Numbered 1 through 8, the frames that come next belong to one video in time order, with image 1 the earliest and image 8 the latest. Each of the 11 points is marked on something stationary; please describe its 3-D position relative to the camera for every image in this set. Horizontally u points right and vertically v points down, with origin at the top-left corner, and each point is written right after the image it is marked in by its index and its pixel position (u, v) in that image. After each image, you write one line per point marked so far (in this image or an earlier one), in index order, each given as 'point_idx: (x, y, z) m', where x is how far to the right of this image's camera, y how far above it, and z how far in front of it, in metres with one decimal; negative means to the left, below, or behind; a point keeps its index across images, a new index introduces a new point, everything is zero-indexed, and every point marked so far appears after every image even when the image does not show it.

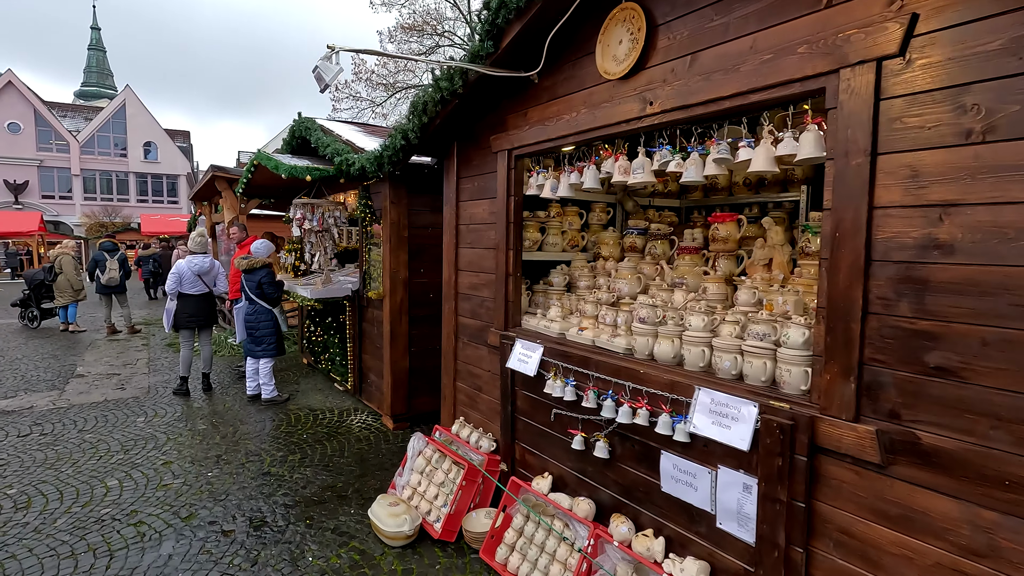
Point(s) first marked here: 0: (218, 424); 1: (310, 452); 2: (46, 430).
0: (-2.7, -1.2, +4.9) m
1: (-1.6, -1.3, +4.2) m
2: (-4.1, -1.3, +4.7) m
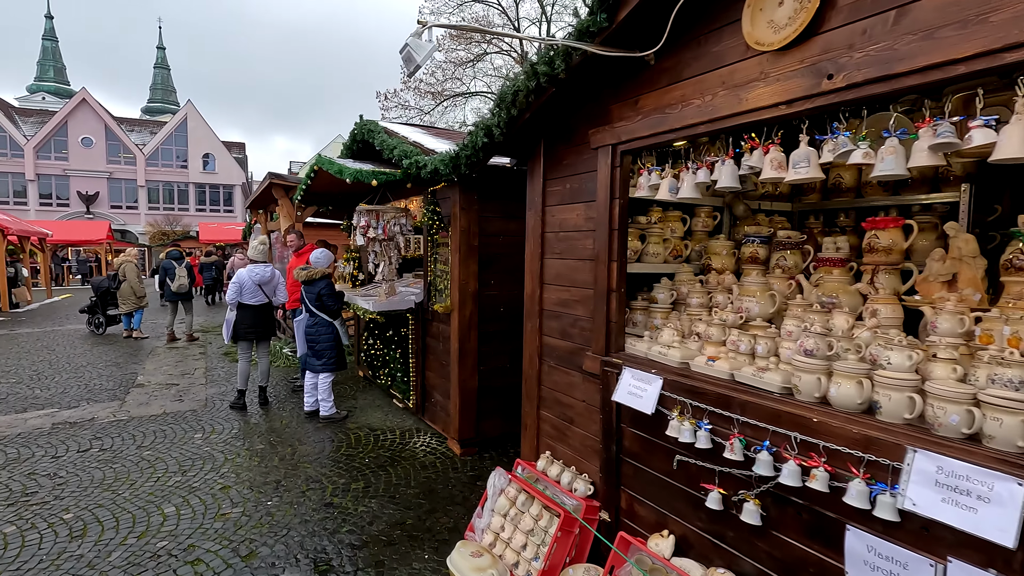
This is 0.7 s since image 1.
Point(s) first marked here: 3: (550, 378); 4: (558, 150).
0: (-2.0, -1.3, +4.6) m
1: (-1.0, -1.4, +3.8) m
2: (-3.5, -1.3, +4.6) m
3: (+0.2, -0.5, +3.1) m
4: (+0.3, +0.8, +2.9) m
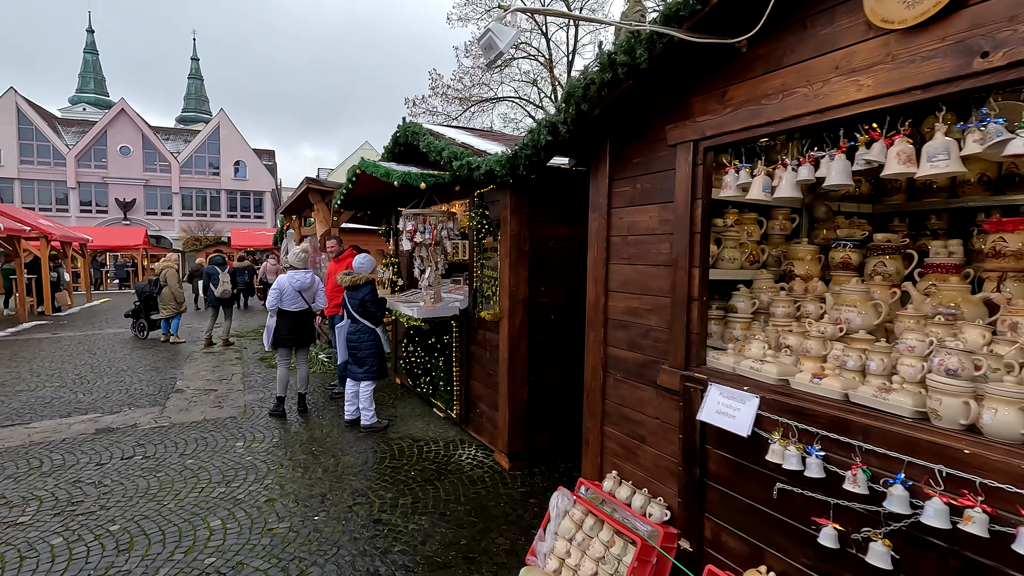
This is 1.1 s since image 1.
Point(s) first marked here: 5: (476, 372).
0: (-1.6, -1.4, +4.5) m
1: (-0.6, -1.4, +3.7) m
2: (-3.1, -1.4, +4.5) m
3: (+0.6, -0.6, +2.9) m
4: (+0.6, +0.7, +2.8) m
5: (-0.3, -0.7, +4.5) m
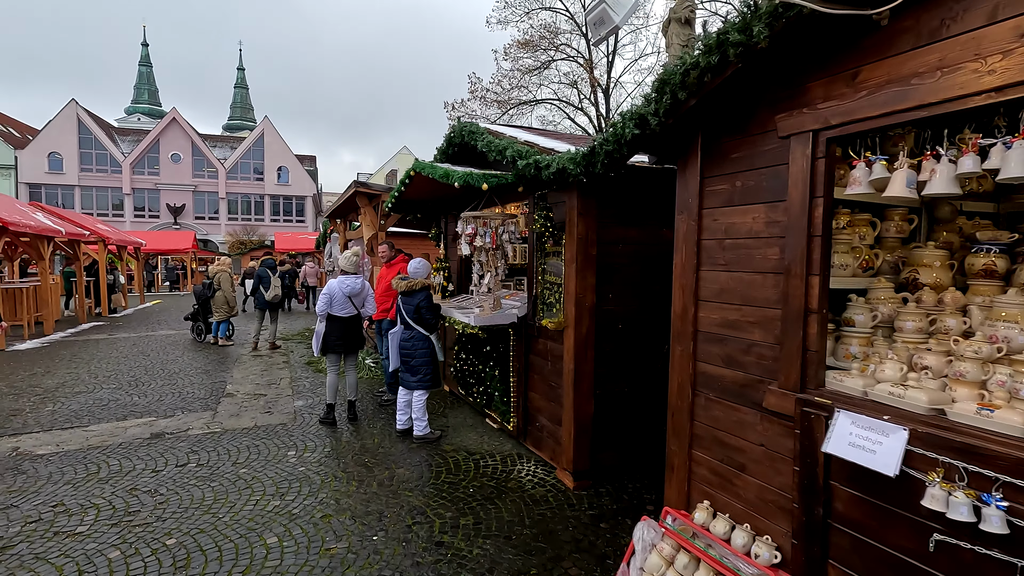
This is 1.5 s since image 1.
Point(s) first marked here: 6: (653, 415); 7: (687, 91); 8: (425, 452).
0: (-1.1, -1.4, +4.3) m
1: (-0.2, -1.5, +3.4) m
2: (-2.6, -1.4, +4.5) m
3: (+0.9, -0.6, +2.6) m
4: (+1.0, +0.7, +2.5) m
5: (+0.2, -0.8, +4.3) m
6: (+1.1, -1.0, +4.0) m
7: (+0.7, +0.8, +2.3) m
8: (-0.7, -1.4, +4.6) m
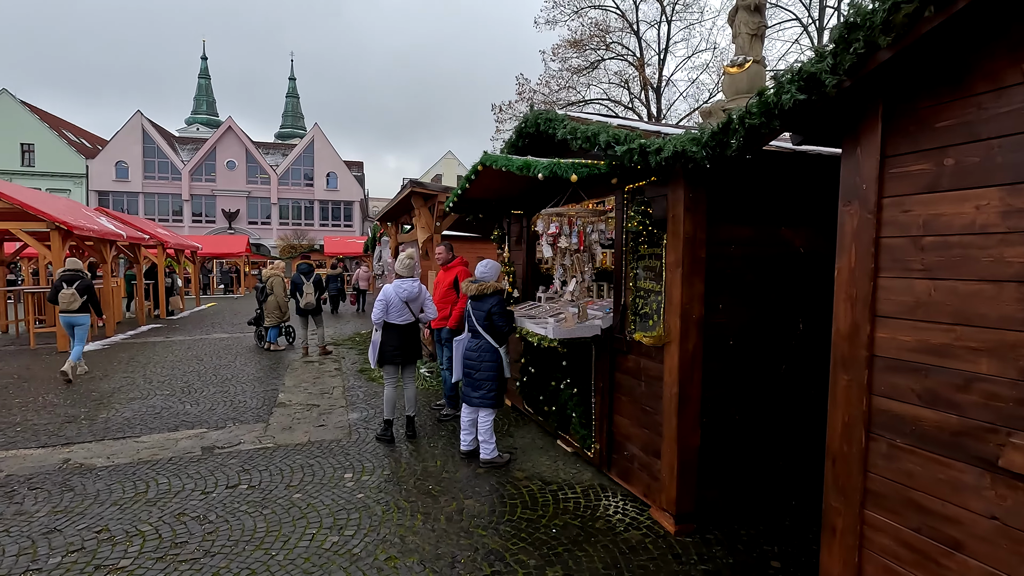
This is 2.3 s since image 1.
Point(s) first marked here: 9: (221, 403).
0: (-0.5, -1.5, +3.9) m
1: (+0.3, -1.5, +2.9) m
2: (-2.0, -1.5, +4.1) m
3: (+1.4, -0.6, +2.0) m
4: (+1.4, +0.6, +1.9) m
5: (+0.8, -0.8, +3.7) m
6: (+1.6, -1.0, +3.4) m
7: (+1.2, +0.8, +1.7) m
8: (-0.1, -1.5, +4.1) m
9: (-3.4, -1.4, +6.3) m
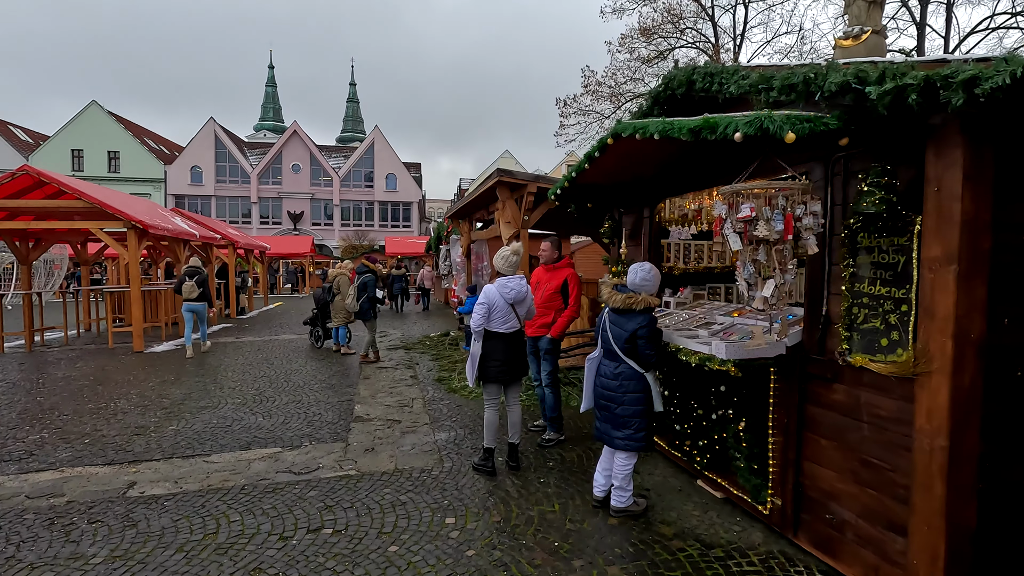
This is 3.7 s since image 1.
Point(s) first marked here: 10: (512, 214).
0: (+0.3, -1.5, +3.0) m
1: (+1.1, -1.5, +2.0) m
2: (-1.1, -1.5, +3.4) m
3: (+2.1, -0.7, +0.9) m
4: (+2.1, +0.6, +0.8) m
5: (+1.6, -0.8, +2.7) m
6: (+2.4, -1.0, +2.4) m
7: (+1.8, +0.8, +0.7) m
8: (+0.7, -1.5, +3.2) m
9: (-2.3, -1.4, +5.7) m
10: (0.0, +0.9, +6.7) m
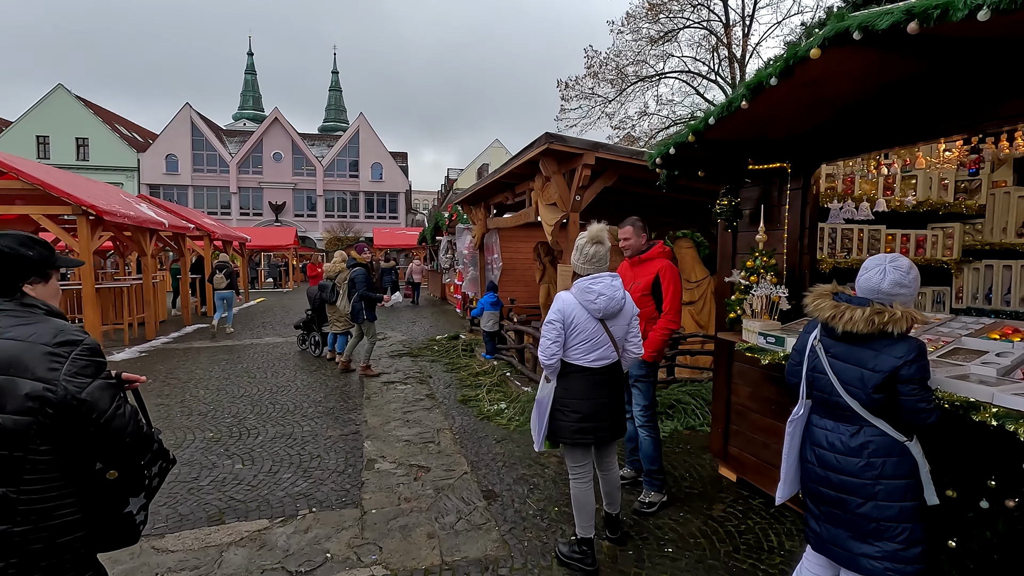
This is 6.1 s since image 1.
0: (+0.9, -1.5, +1.6) m
1: (+1.7, -1.6, +0.6) m
2: (-0.5, -1.5, +2.0) m
3: (+2.7, -0.7, -0.4) m
4: (+2.7, +0.5, -0.5) m
5: (+2.2, -0.9, +1.4) m
6: (+3.0, -1.1, +1.0) m
7: (+2.5, +0.7, -0.7) m
8: (+1.3, -1.5, +1.8) m
9: (-1.8, -1.4, +4.3) m
10: (+0.5, +0.9, +5.3) m
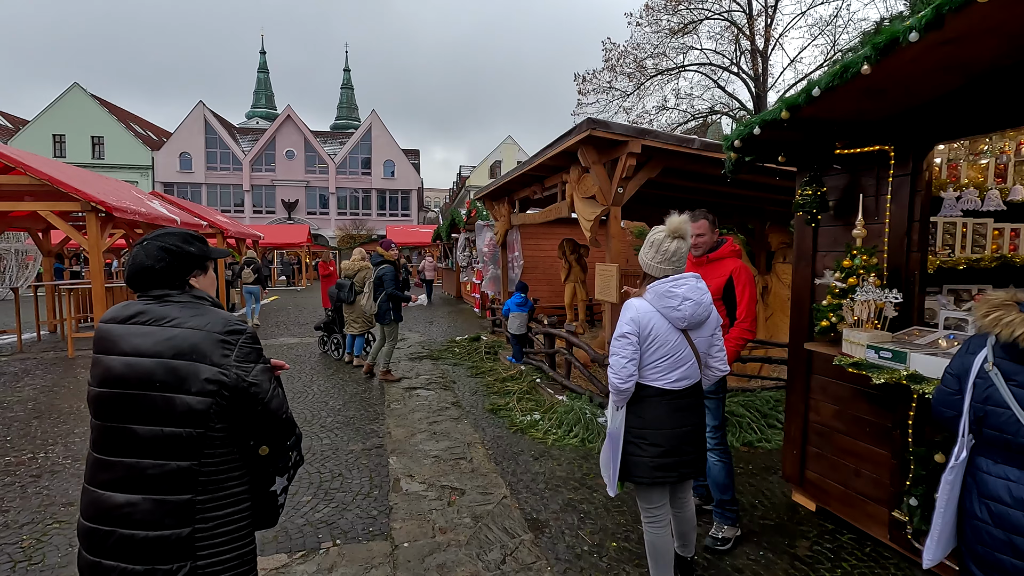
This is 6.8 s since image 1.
0: (+1.2, -1.6, +1.2) m
1: (+2.0, -1.6, +0.1) m
2: (-0.3, -1.6, +1.5) m
3: (+2.9, -0.8, -0.9) m
4: (+3.0, +0.5, -1.0) m
5: (+2.5, -0.9, +0.9) m
6: (+3.3, -1.1, +0.5) m
7: (+2.7, +0.7, -1.2) m
8: (+1.6, -1.5, +1.4) m
9: (-1.5, -1.4, +3.8) m
10: (+0.8, +0.9, +4.8) m
